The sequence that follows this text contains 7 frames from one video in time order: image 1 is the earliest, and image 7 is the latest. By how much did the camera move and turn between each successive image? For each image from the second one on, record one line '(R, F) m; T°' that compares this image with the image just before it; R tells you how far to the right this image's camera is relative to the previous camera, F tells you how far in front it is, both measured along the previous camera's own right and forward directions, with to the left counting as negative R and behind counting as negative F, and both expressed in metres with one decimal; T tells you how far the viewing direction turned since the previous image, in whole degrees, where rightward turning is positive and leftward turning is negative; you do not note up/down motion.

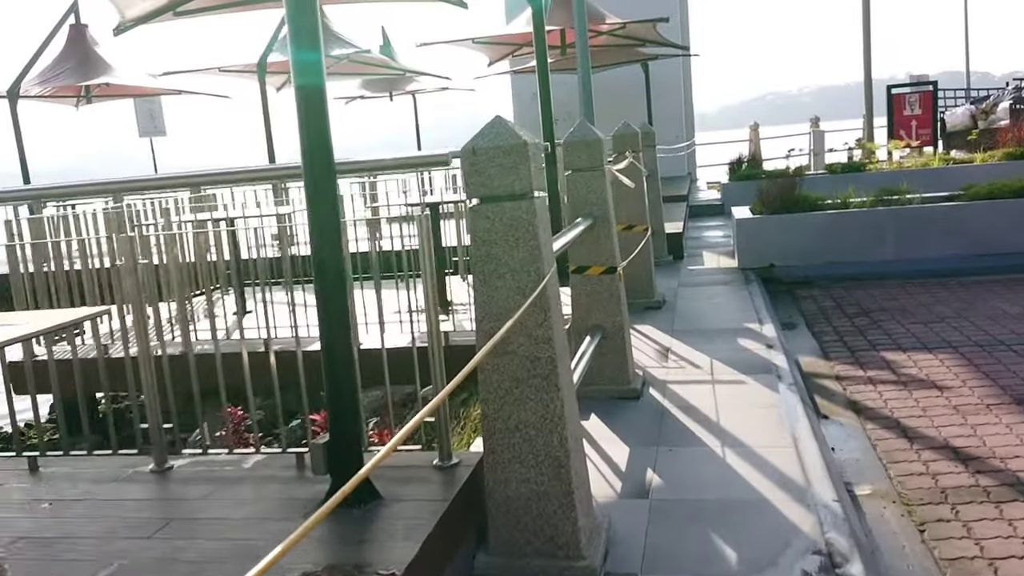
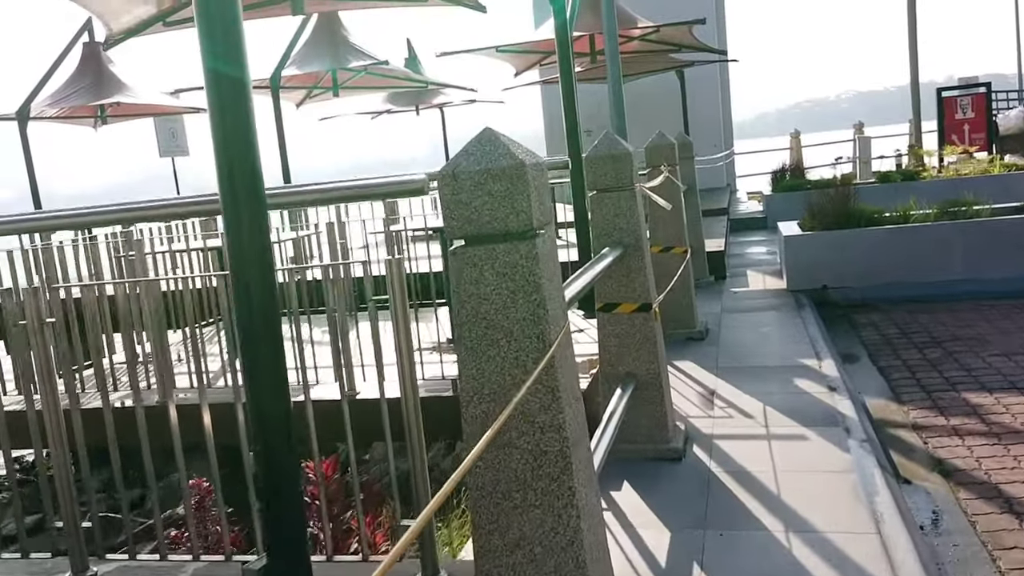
(+0.1, +0.8) m; -2°
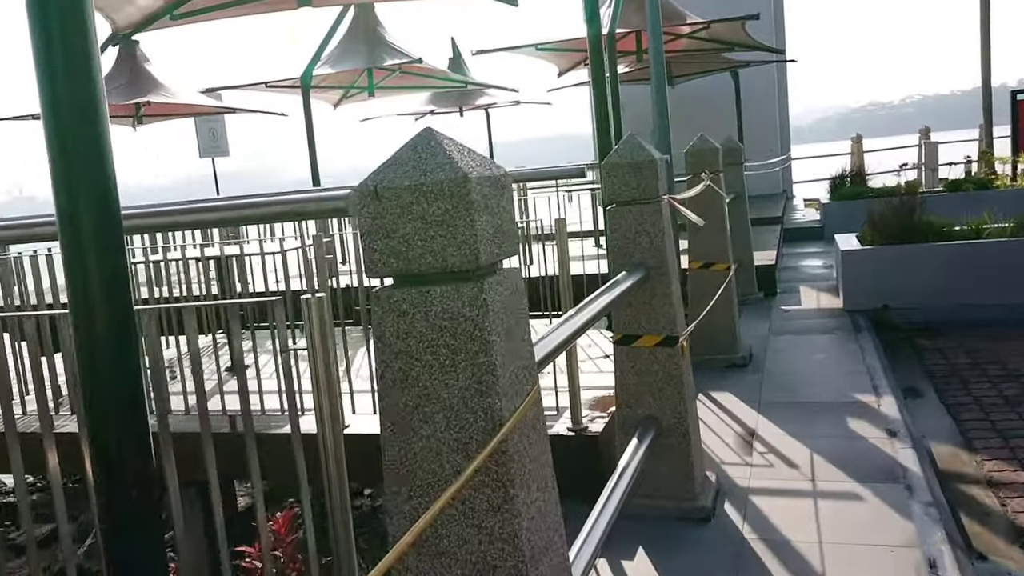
(+0.2, +0.6) m; -3°
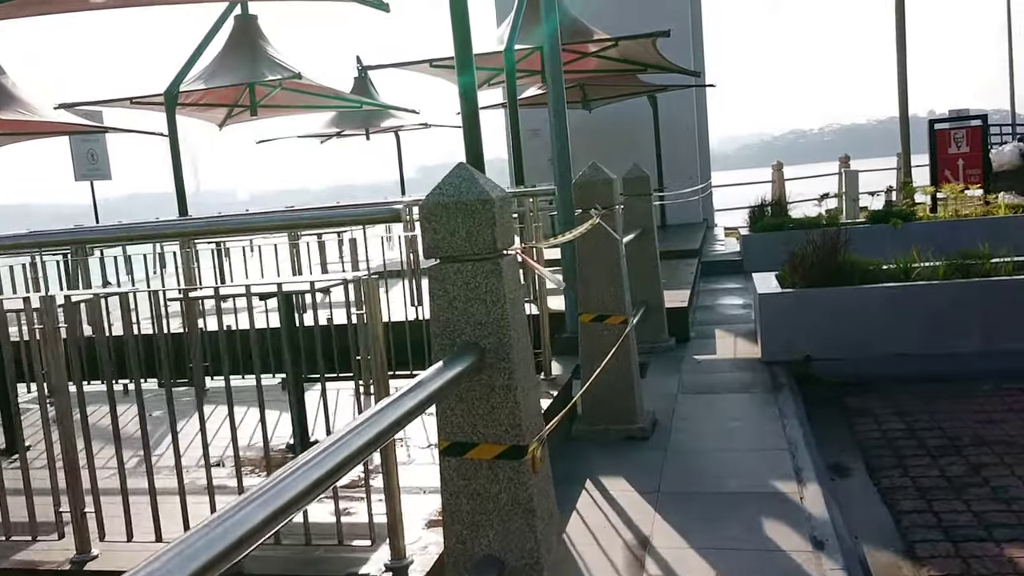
(+0.5, +1.1) m; +4°
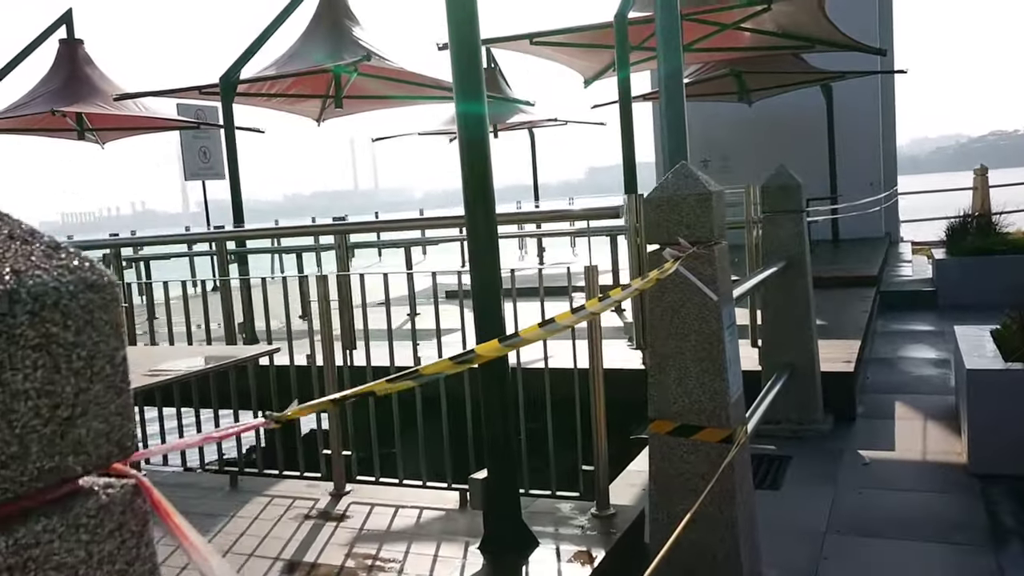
(+0.5, +2.2) m; -11°
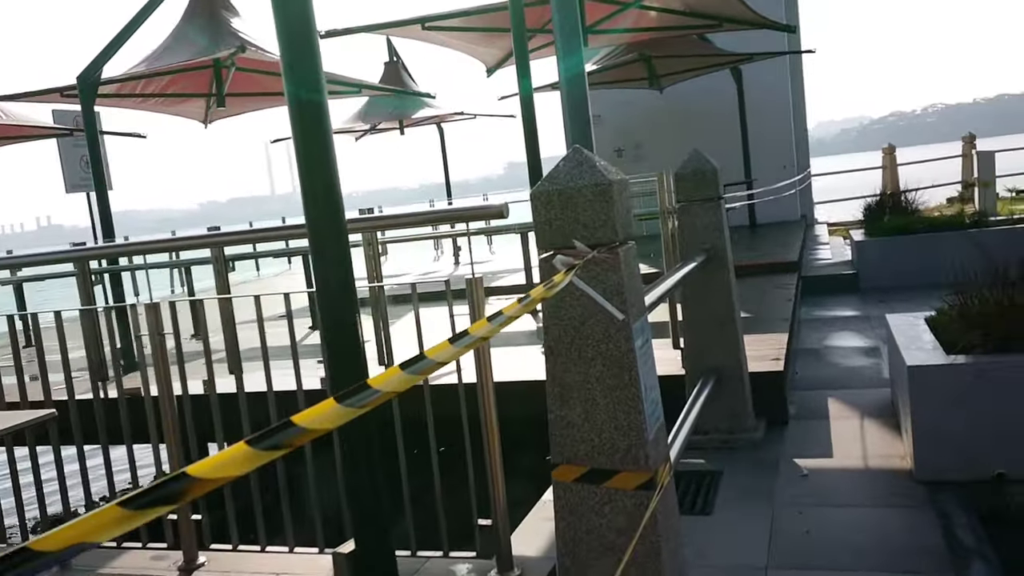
(+0.2, +0.6) m; +5°
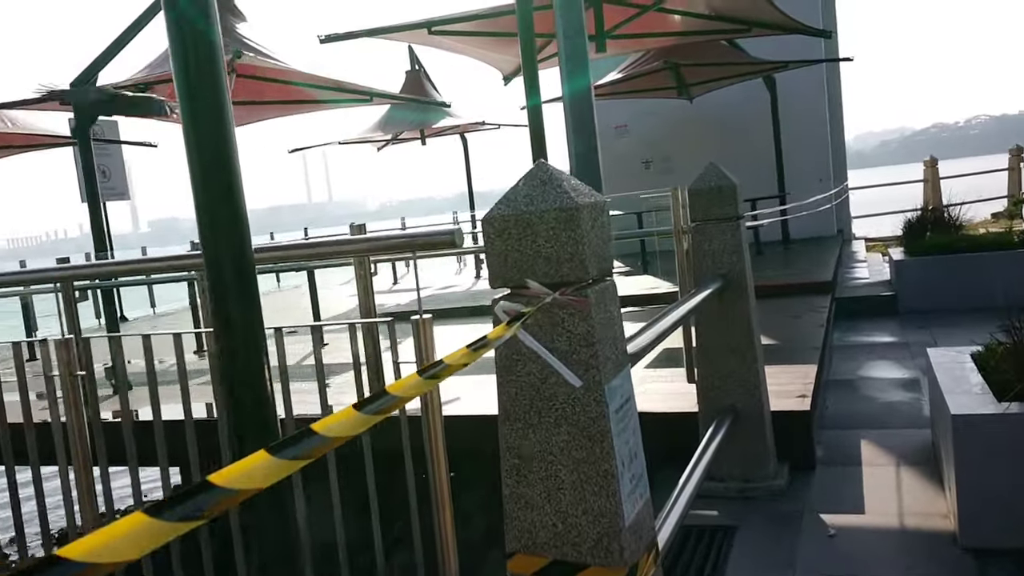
(+0.2, +0.5) m; -2°
